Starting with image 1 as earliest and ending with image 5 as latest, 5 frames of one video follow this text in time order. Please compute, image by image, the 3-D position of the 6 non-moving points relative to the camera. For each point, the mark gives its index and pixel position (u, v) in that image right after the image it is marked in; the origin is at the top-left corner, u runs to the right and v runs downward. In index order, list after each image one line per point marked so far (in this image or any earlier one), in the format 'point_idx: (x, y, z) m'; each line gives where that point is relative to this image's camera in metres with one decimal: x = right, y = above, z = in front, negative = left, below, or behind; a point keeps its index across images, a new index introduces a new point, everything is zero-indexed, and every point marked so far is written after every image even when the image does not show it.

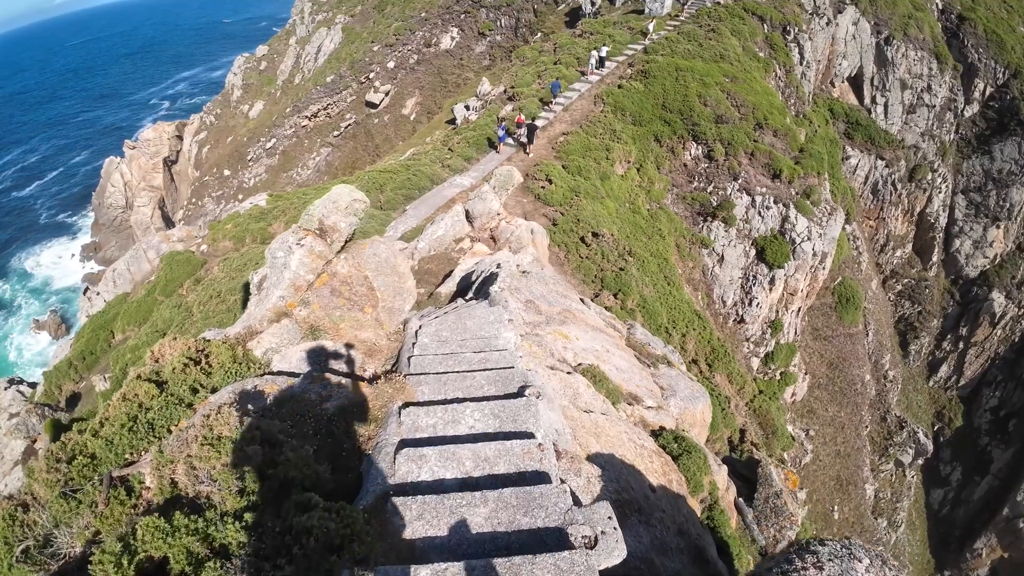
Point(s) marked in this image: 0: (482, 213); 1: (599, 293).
0: (-1.0, +2.4, +17.6) m
1: (+3.2, -0.2, +19.3) m
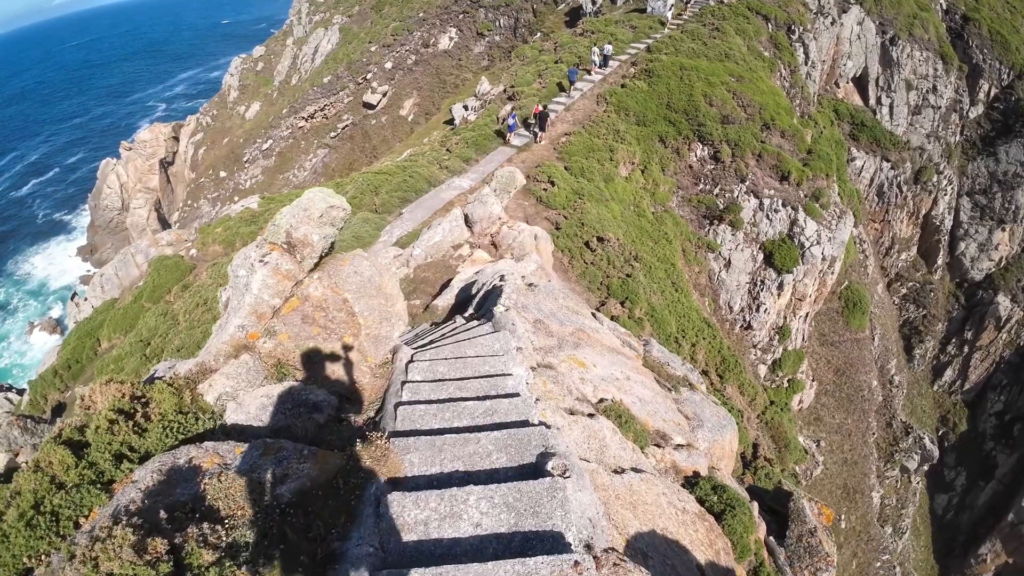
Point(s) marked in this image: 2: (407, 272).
0: (-0.9, +2.2, +16.7) m
1: (+3.2, -0.5, +18.4) m
2: (-3.1, +0.4, +15.9) m
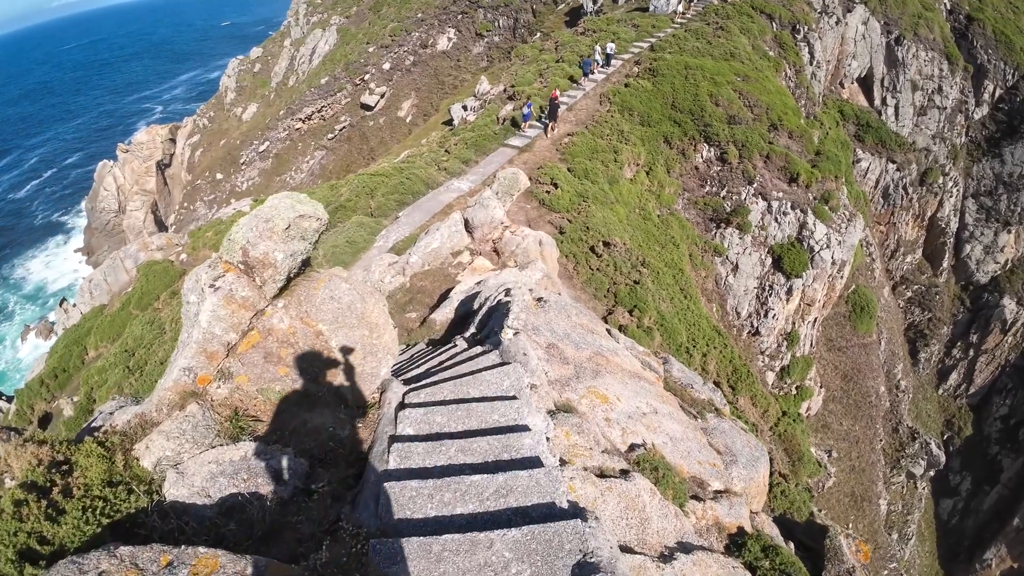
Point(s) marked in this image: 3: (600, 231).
0: (-0.9, +1.9, +15.8) m
1: (+3.3, -0.7, +17.5) m
2: (-3.0, +0.2, +15.0) m
3: (+3.2, +2.1, +19.5) m
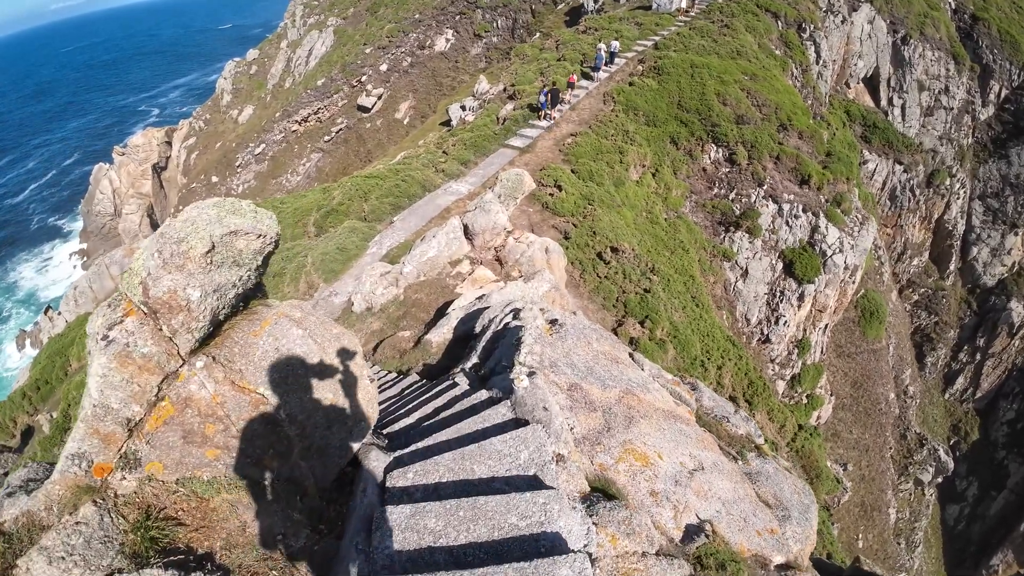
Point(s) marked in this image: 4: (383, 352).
0: (-0.8, +1.6, +14.7) m
1: (+3.3, -1.0, +16.4) m
2: (-3.0, -0.1, +13.9) m
3: (+3.2, +1.8, +18.4) m
4: (-3.0, -1.5, +12.2) m
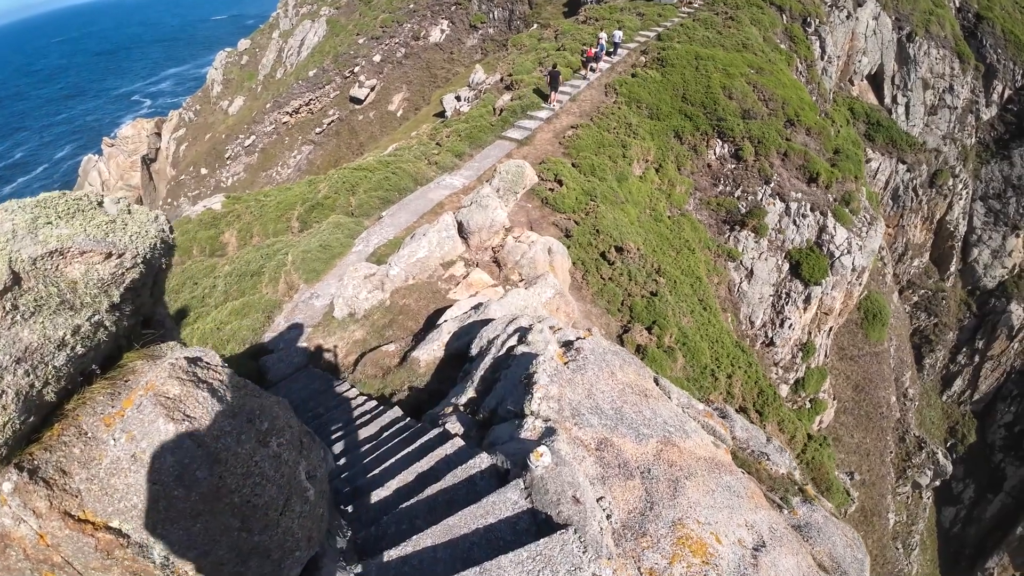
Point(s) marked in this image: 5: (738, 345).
0: (-0.8, +1.6, +13.5) m
1: (+3.3, -1.0, +15.3) m
2: (-3.0, -0.1, +12.7) m
3: (+3.2, +1.7, +17.3) m
4: (-3.0, -1.6, +11.0) m
5: (+7.8, -1.9, +18.6) m
